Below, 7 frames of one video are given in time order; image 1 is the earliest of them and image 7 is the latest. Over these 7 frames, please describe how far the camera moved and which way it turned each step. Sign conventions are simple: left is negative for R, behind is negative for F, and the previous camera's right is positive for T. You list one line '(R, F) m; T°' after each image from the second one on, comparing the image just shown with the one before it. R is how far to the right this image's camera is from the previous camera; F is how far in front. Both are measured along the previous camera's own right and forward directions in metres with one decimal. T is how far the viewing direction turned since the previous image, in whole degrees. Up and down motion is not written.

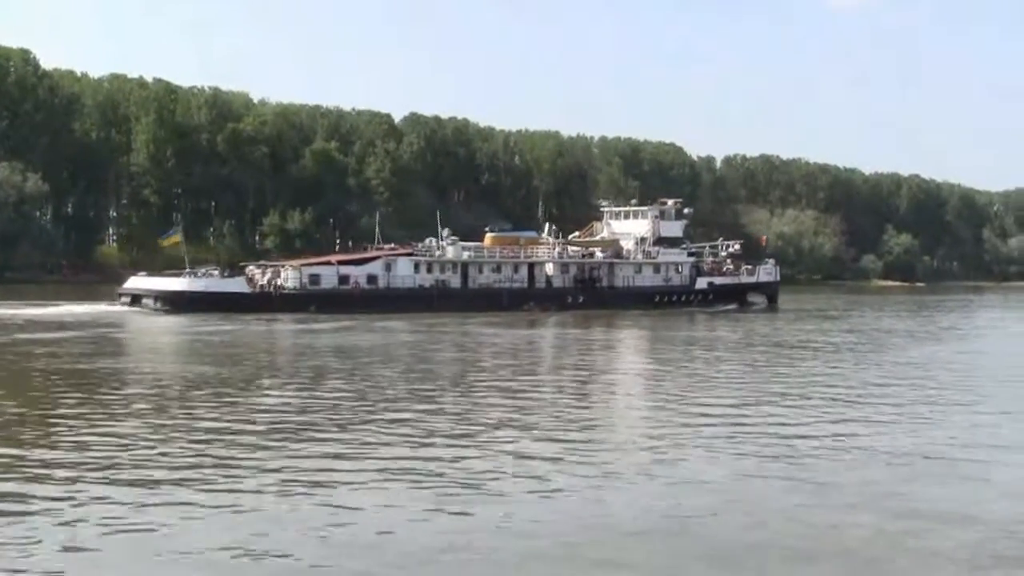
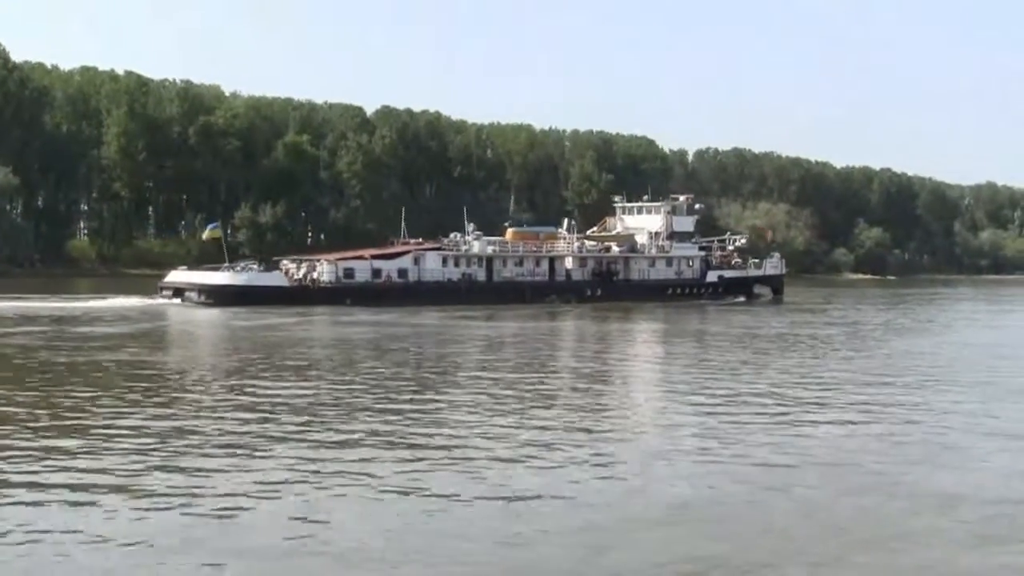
(-1.6, -1.3) m; +1°
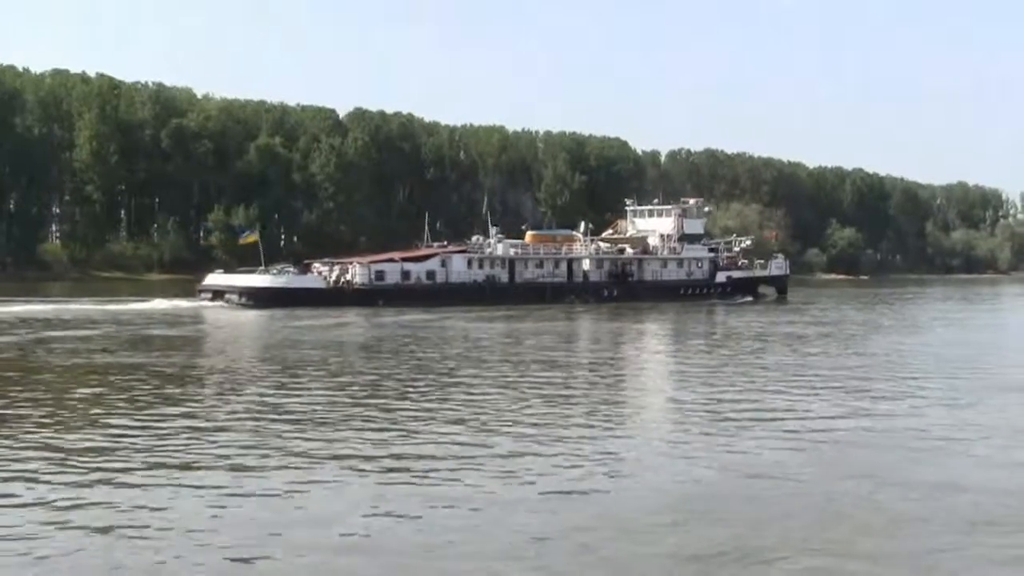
(-1.6, -1.4) m; +1°
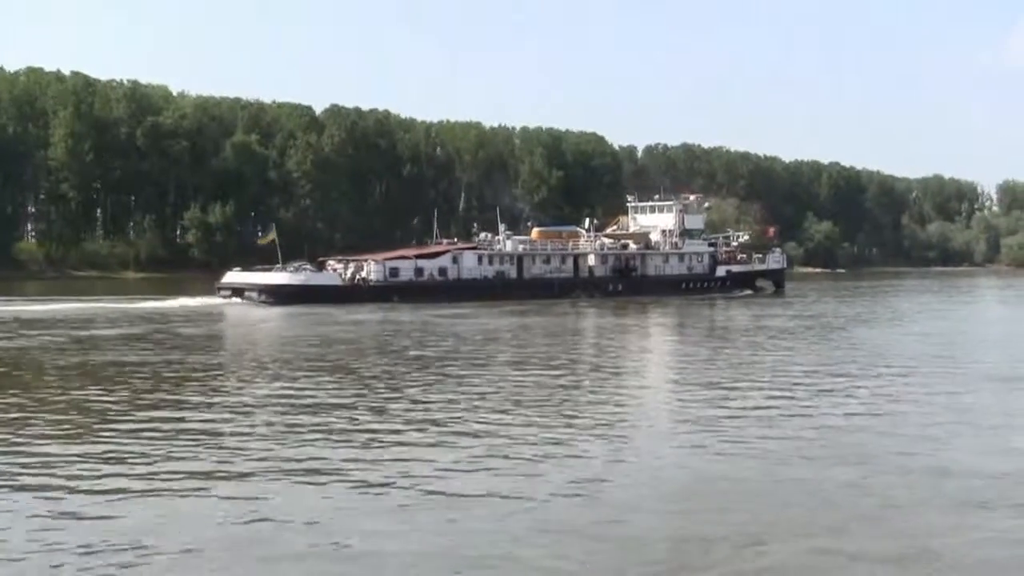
(-1.0, -0.9) m; +1°
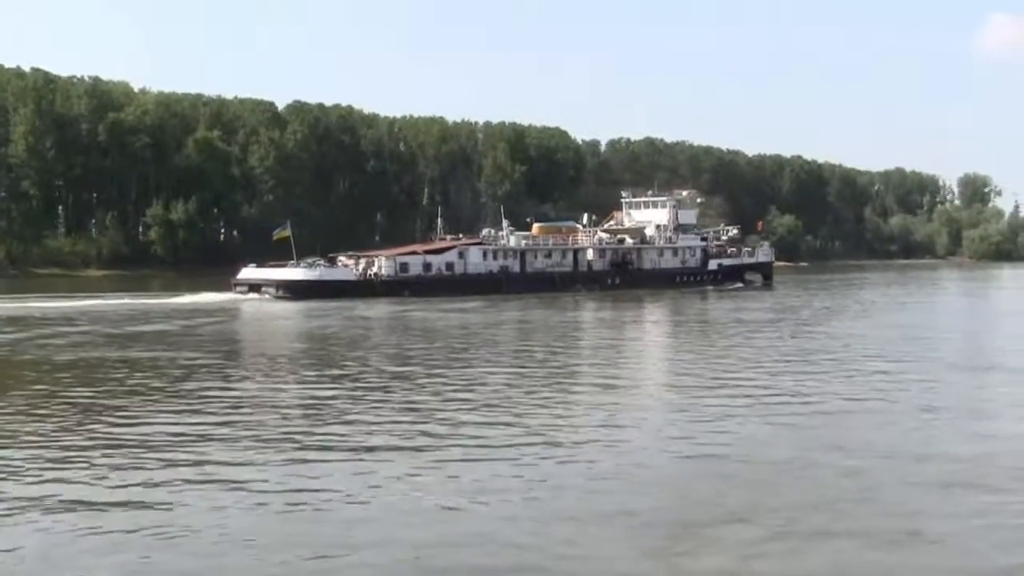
(-1.3, -1.3) m; +2°
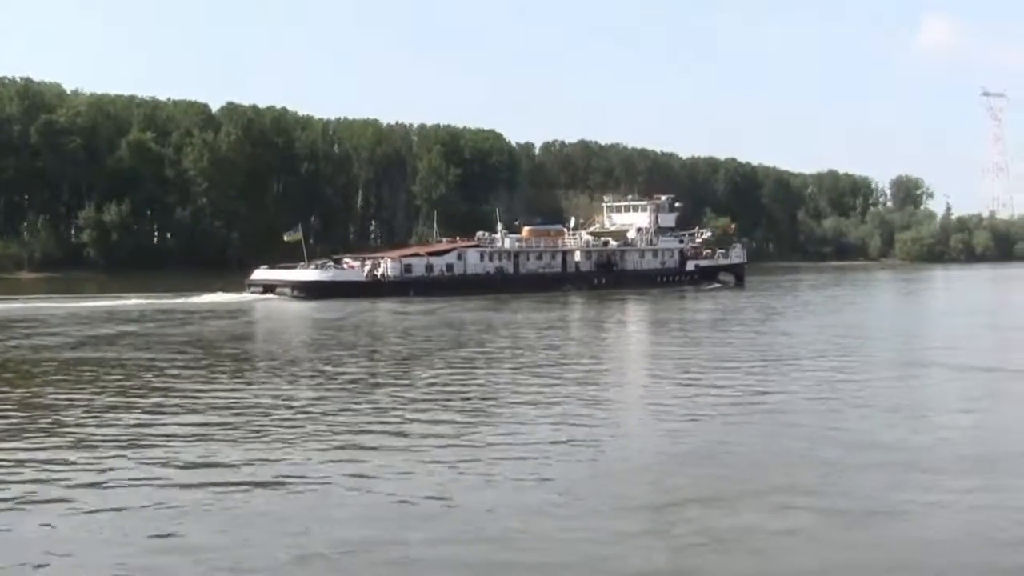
(-2.0, -2.1) m; +3°
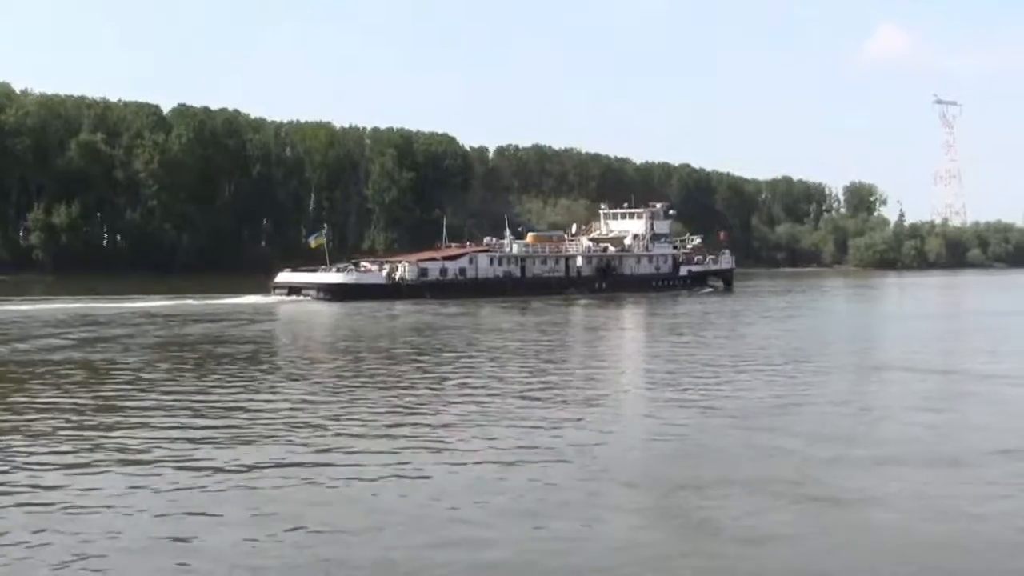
(-1.9, -2.0) m; +2°
